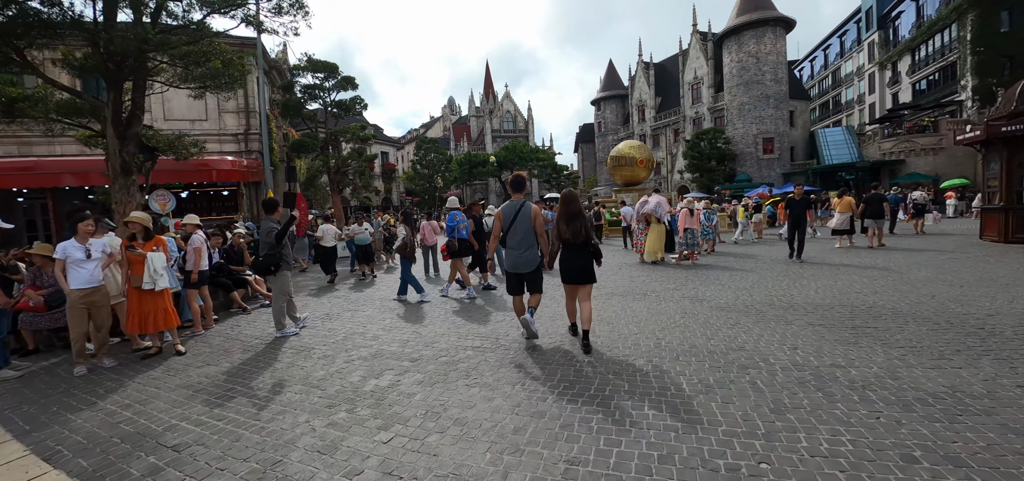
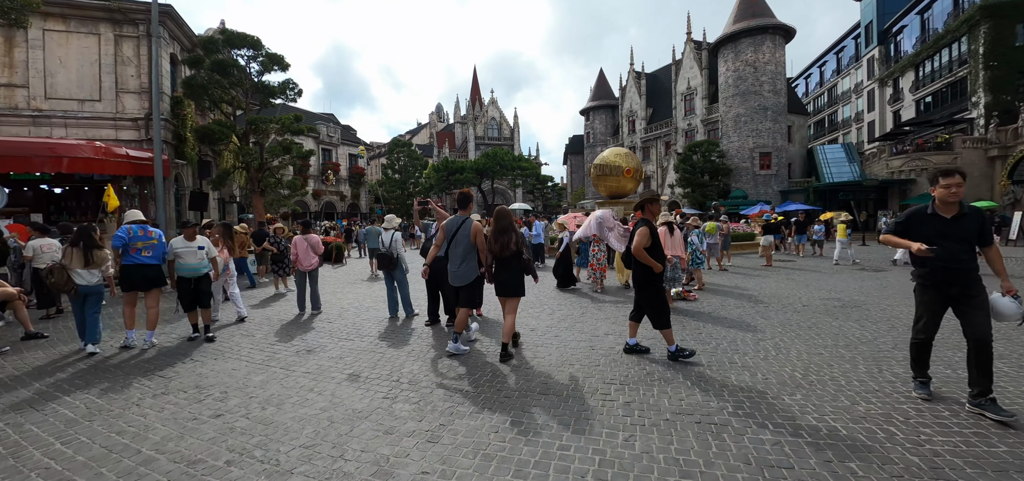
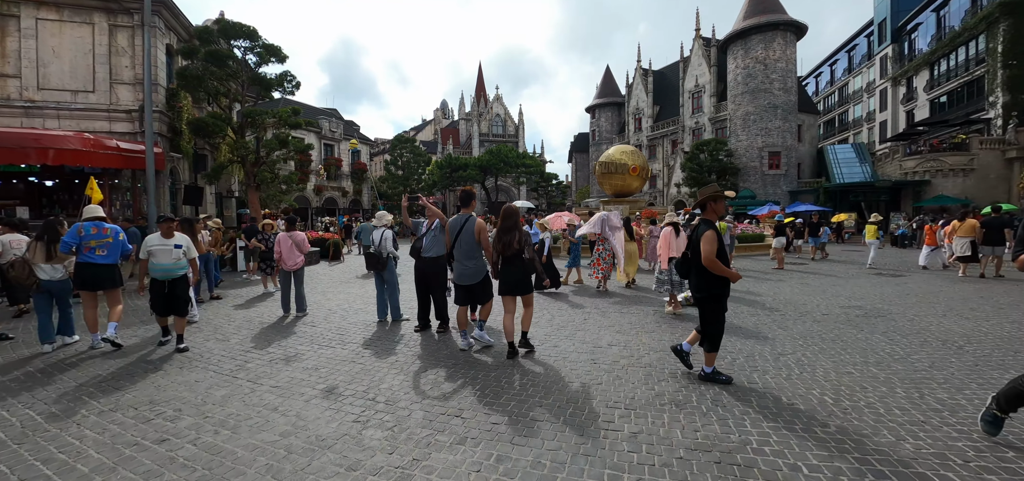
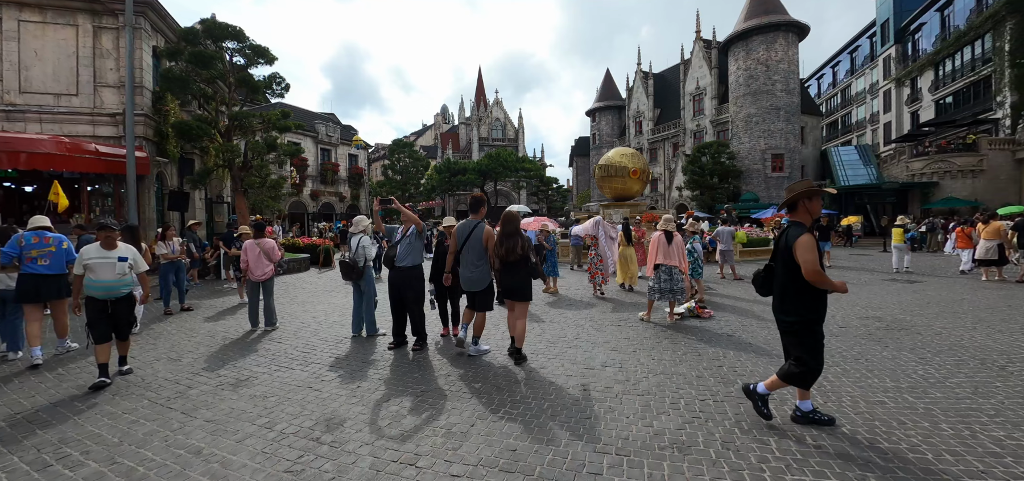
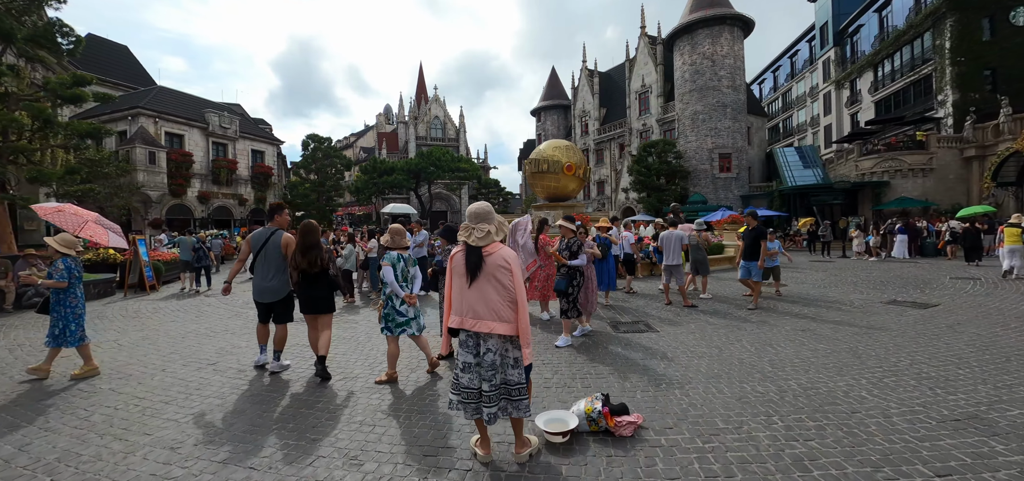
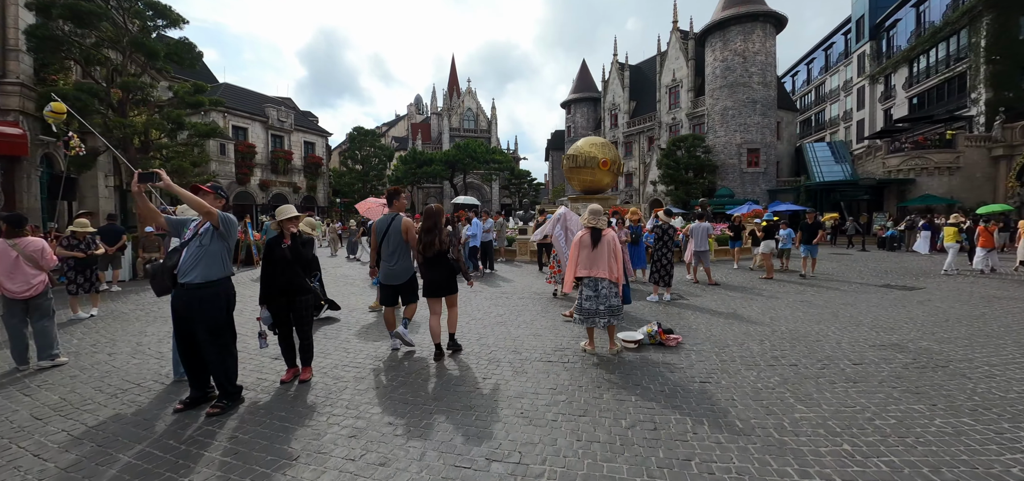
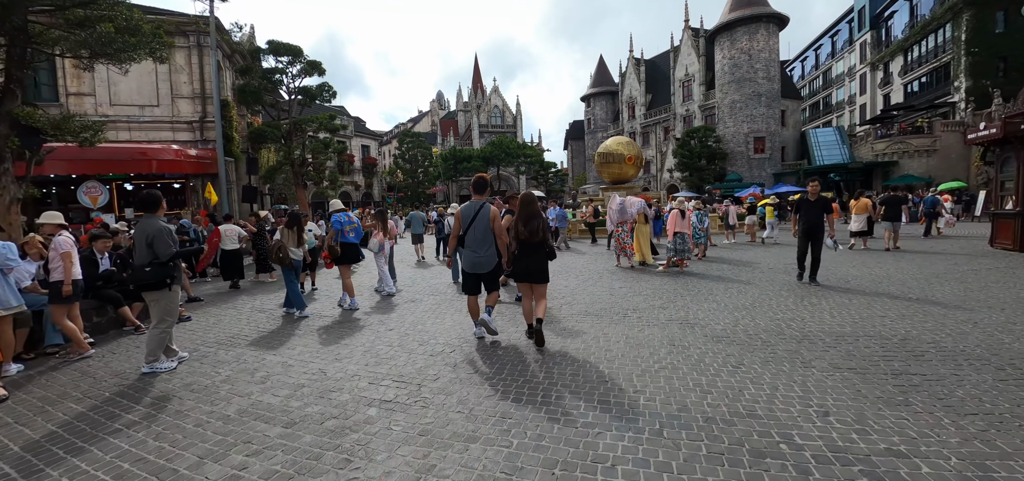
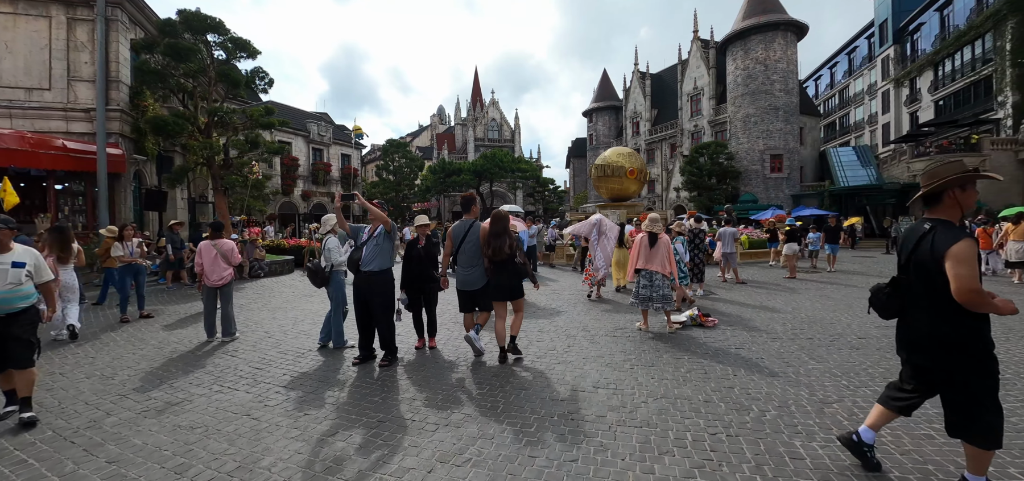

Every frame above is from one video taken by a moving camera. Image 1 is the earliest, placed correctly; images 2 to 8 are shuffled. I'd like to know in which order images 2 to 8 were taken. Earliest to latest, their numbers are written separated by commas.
7, 2, 3, 4, 8, 6, 5
